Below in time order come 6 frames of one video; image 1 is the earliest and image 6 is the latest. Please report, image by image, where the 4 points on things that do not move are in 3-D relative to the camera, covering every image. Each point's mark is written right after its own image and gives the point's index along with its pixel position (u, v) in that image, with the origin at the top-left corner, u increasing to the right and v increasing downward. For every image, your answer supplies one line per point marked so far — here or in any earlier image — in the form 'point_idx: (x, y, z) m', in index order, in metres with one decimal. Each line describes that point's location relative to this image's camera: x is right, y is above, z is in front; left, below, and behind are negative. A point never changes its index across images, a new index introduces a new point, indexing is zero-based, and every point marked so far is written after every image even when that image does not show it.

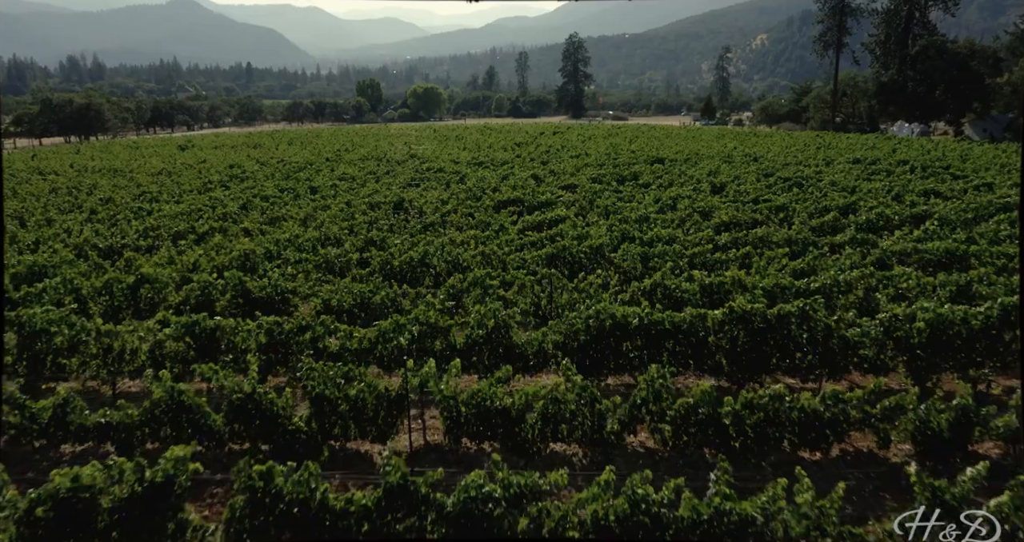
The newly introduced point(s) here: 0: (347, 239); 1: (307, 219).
0: (-3.1, +0.6, +10.7) m
1: (-4.9, +1.2, +13.3) m
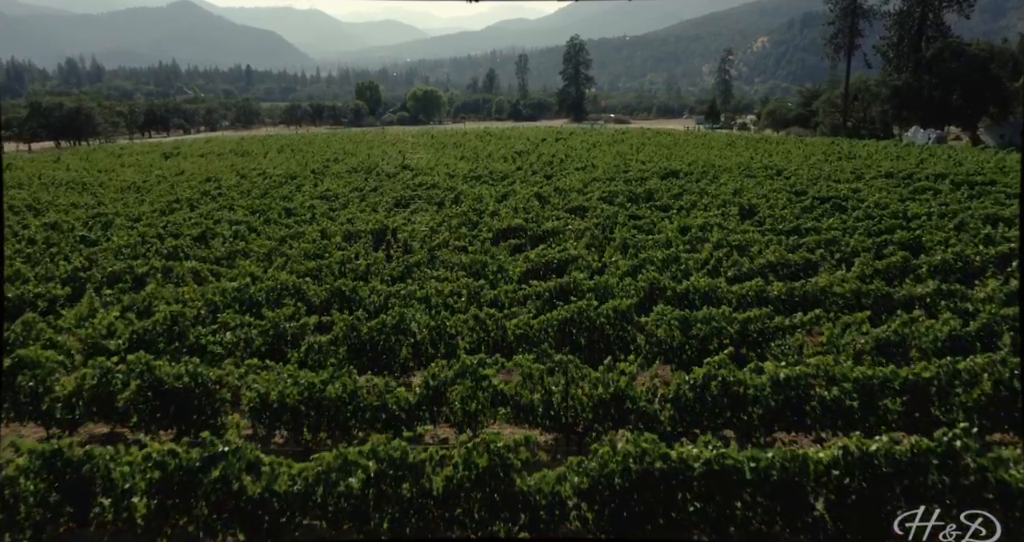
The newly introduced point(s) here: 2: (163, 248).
0: (-3.1, -0.3, +8.7) m
1: (-4.9, +0.3, +11.3) m
2: (-7.2, +0.5, +11.6) m
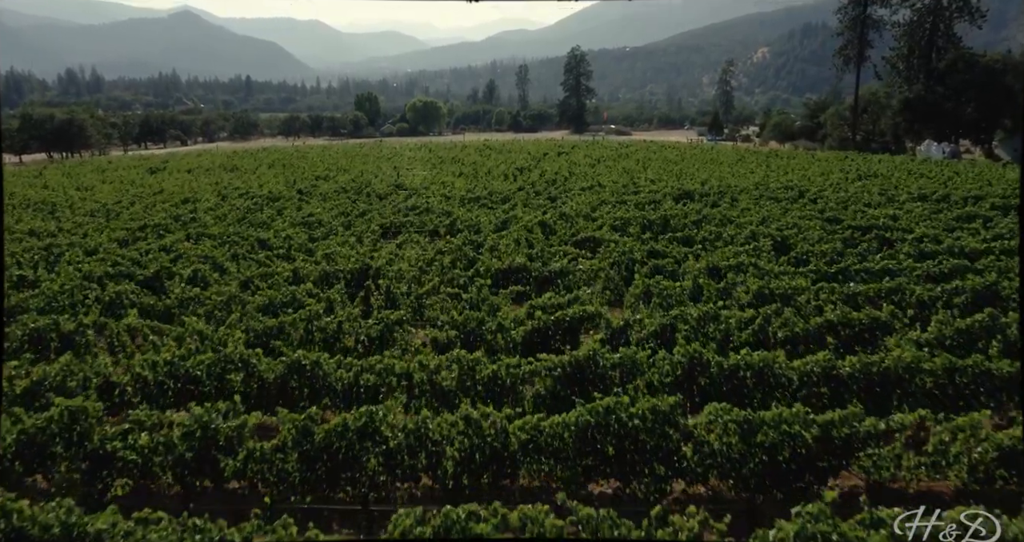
0: (-3.0, -1.1, +7.0) m
1: (-4.9, -0.6, +9.6) m
2: (-7.1, -0.4, +9.9) m
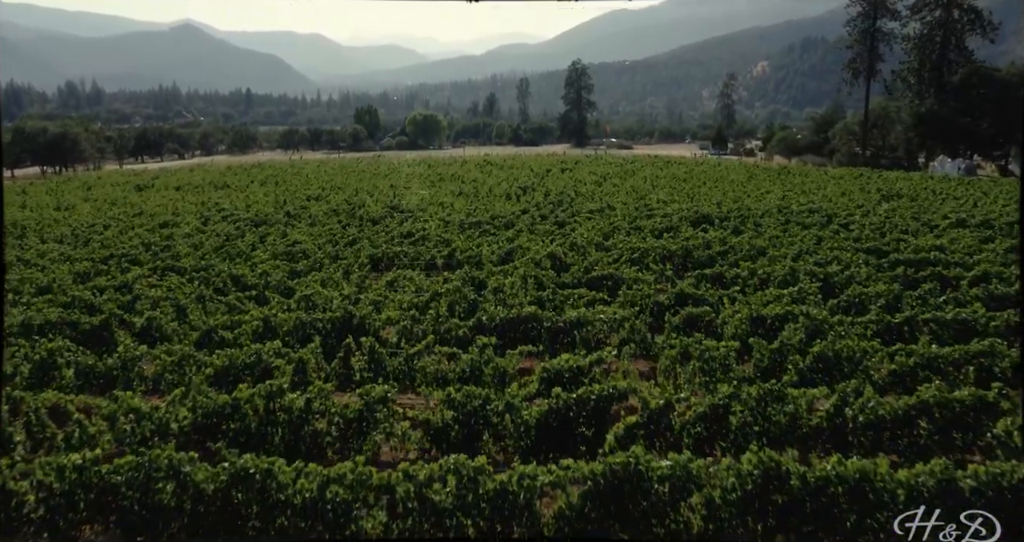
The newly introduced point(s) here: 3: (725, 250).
0: (-2.9, -1.9, +5.3) m
1: (-4.7, -1.4, +8.0) m
2: (-7.0, -1.2, +8.3) m
3: (+5.4, +0.6, +14.3) m
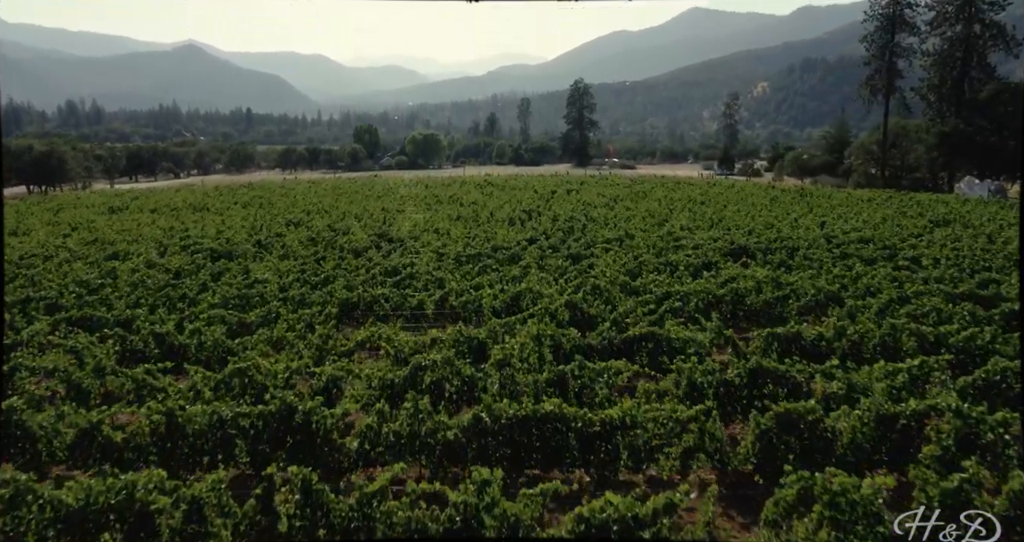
0: (-2.8, -2.6, +2.4) m
1: (-4.6, -2.1, +5.1) m
2: (-6.9, -2.0, +5.4) m
3: (+5.5, -0.5, +11.5) m
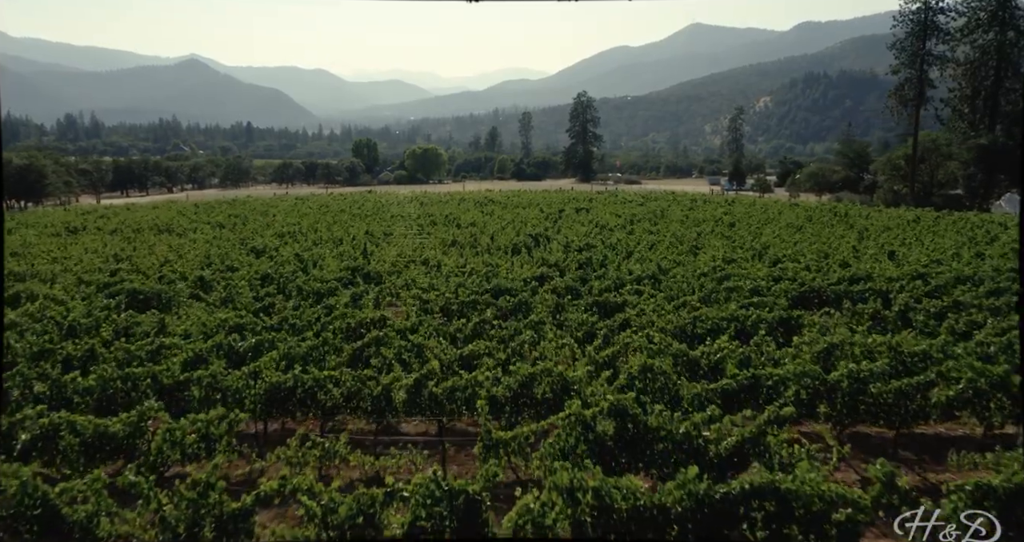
0: (-2.6, -3.4, -1.4) m
1: (-4.5, -3.0, +1.3) m
2: (-6.7, -2.9, +1.6) m
3: (+5.7, -1.5, +7.7) m
